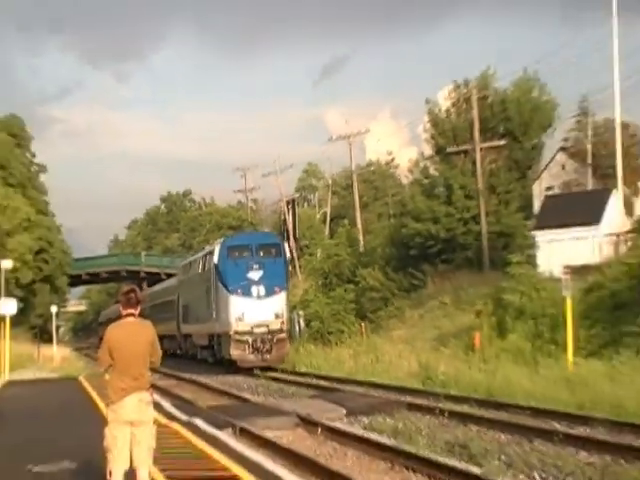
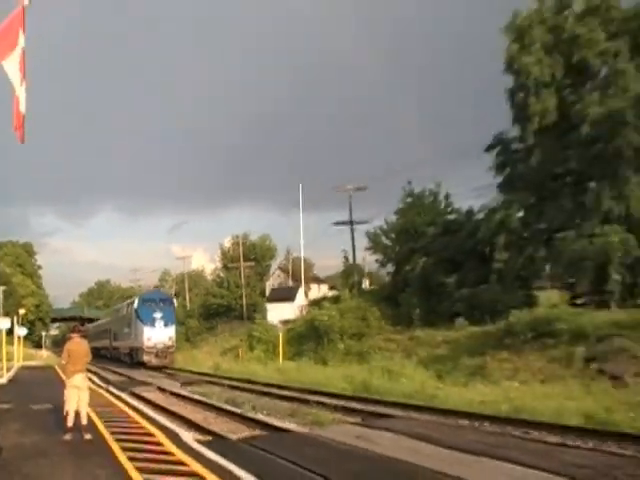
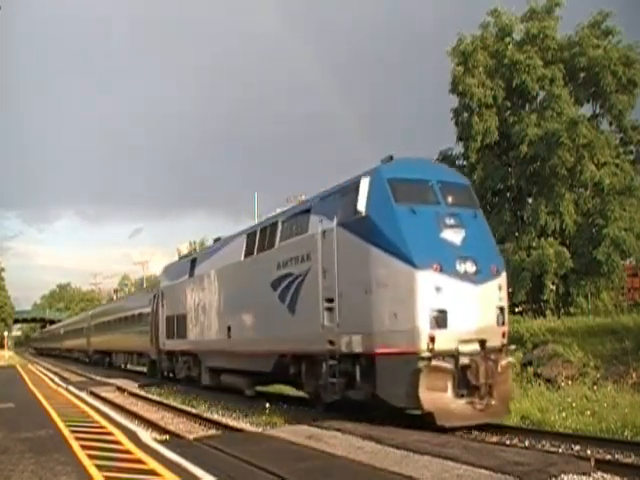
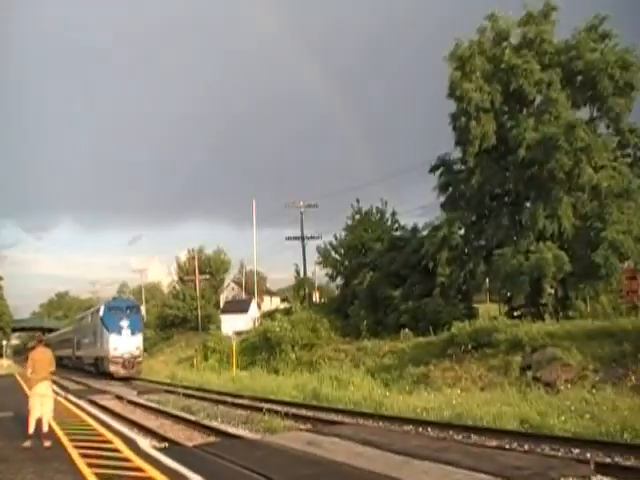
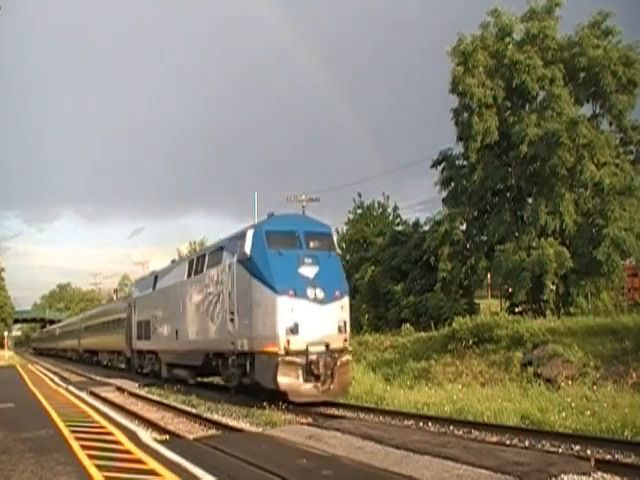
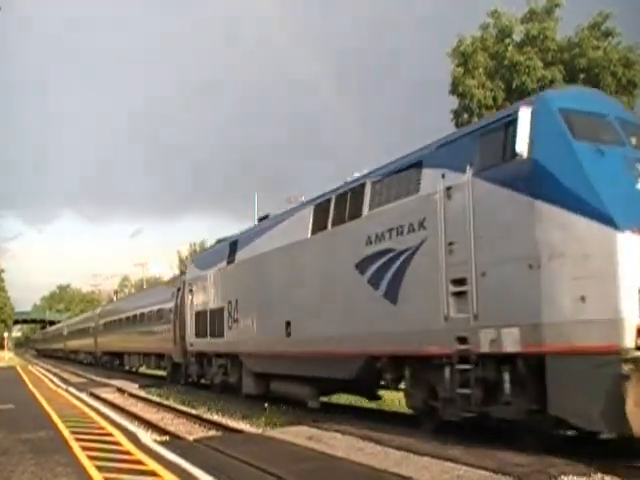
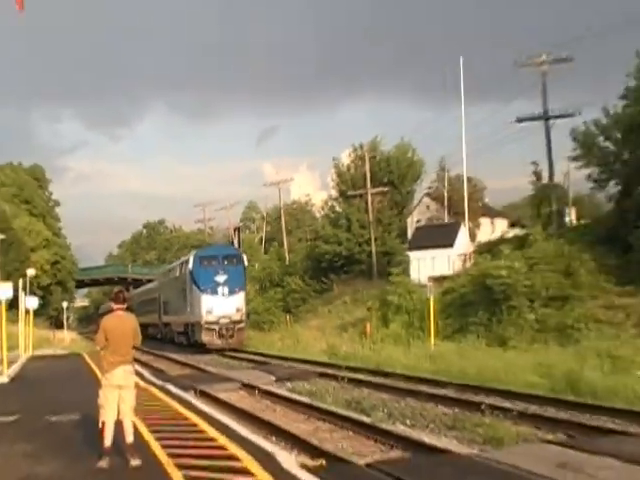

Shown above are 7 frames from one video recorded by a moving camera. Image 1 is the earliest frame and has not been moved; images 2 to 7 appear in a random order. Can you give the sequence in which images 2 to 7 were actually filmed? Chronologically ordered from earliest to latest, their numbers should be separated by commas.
7, 2, 4, 5, 3, 6
